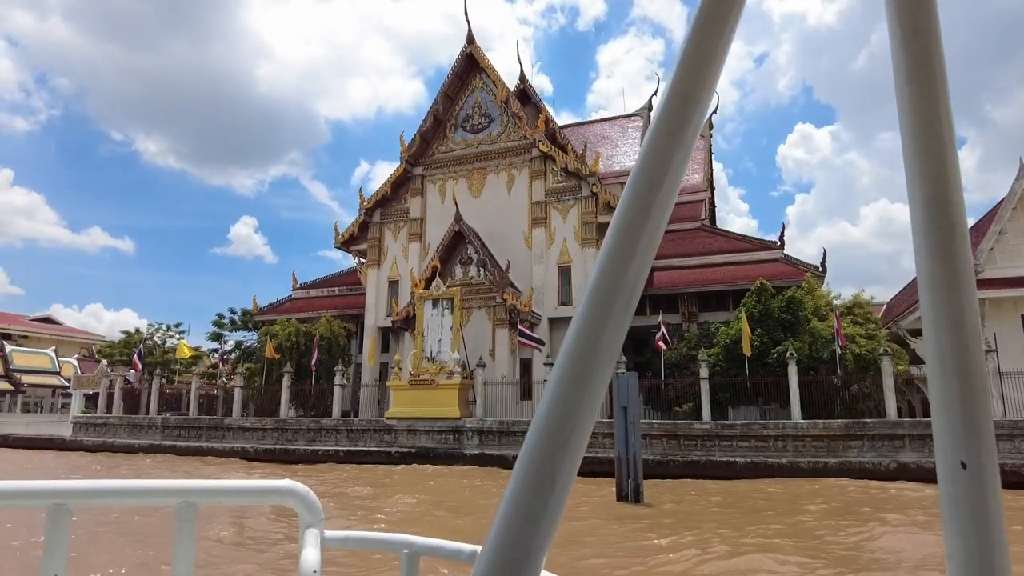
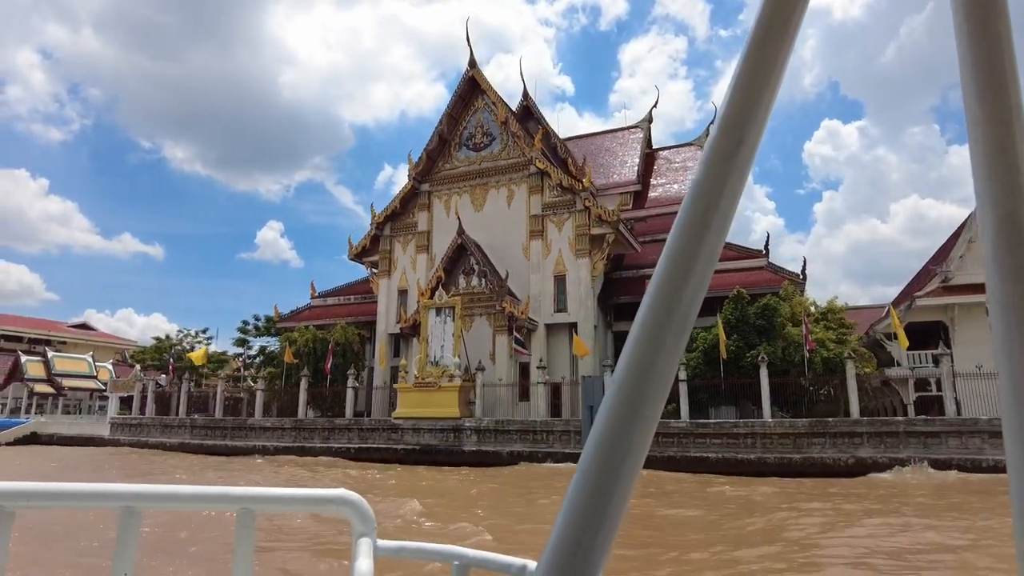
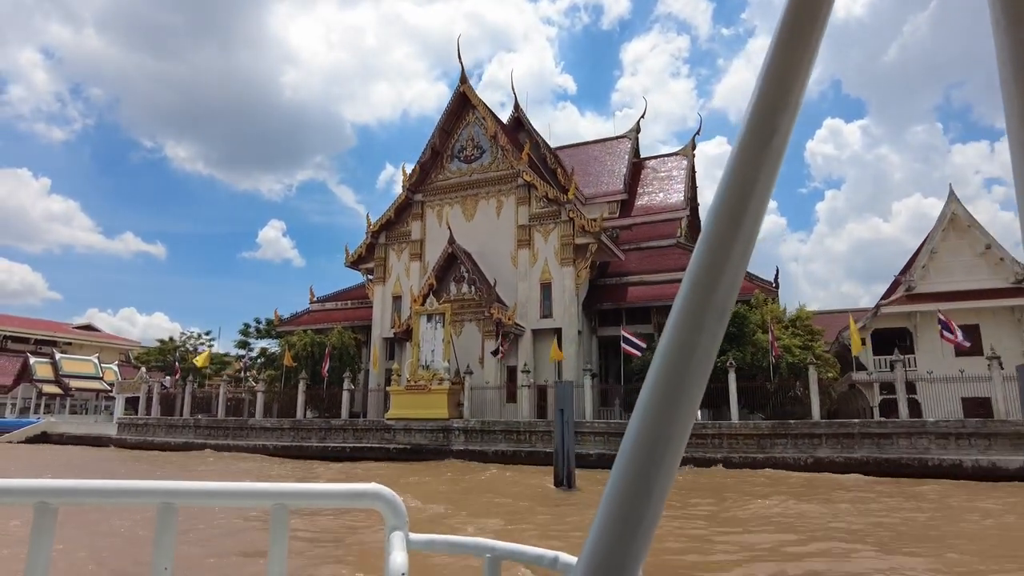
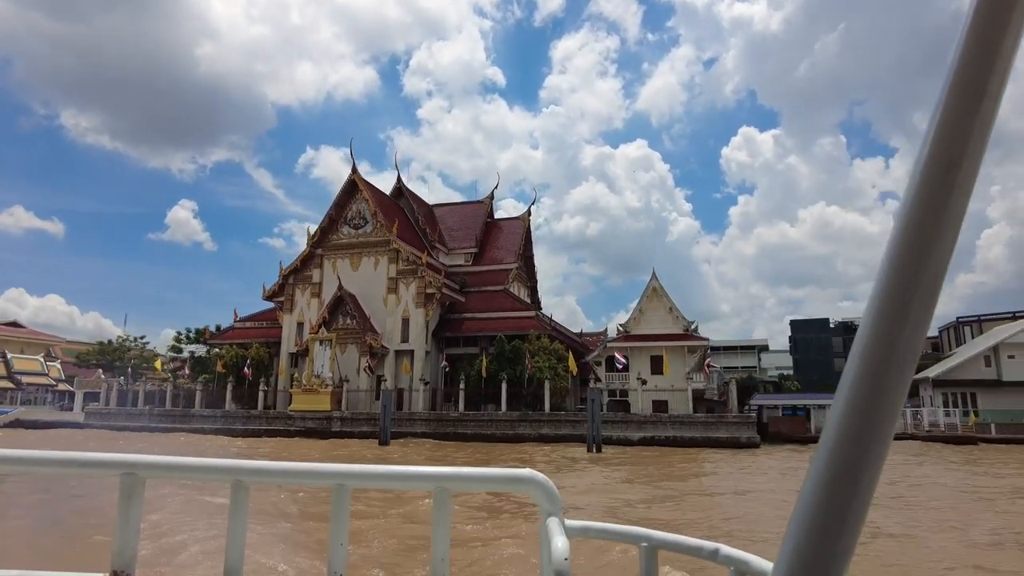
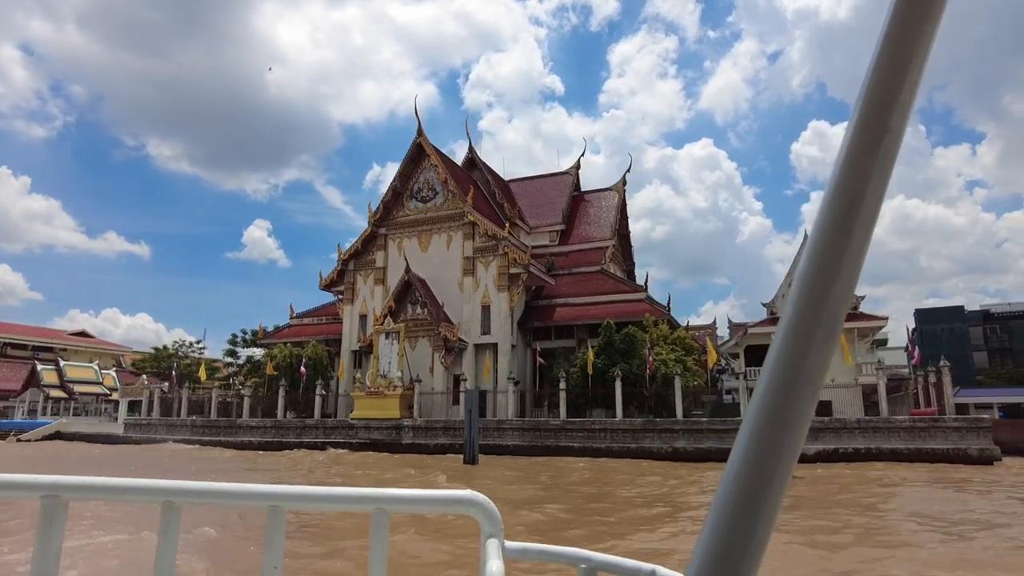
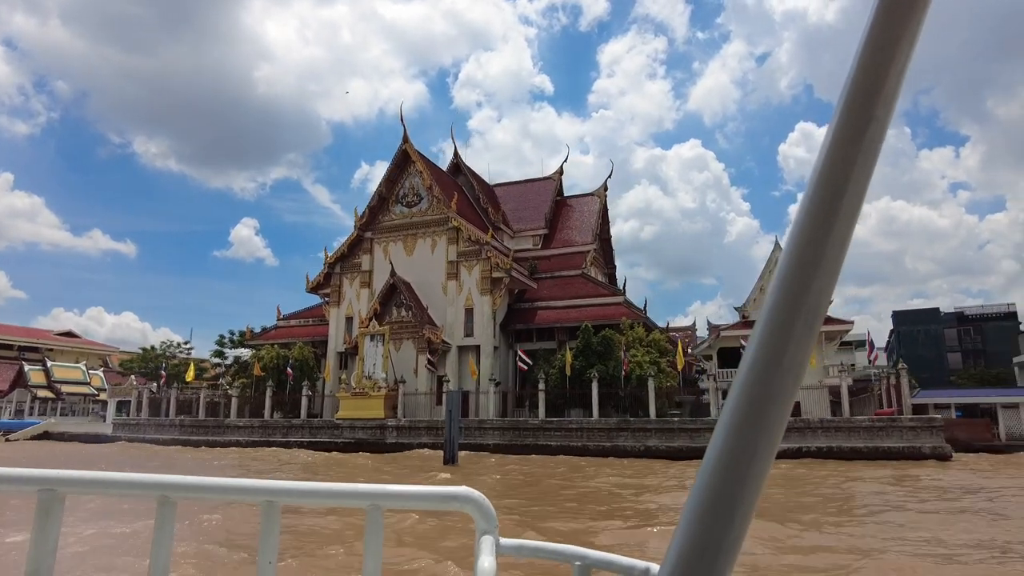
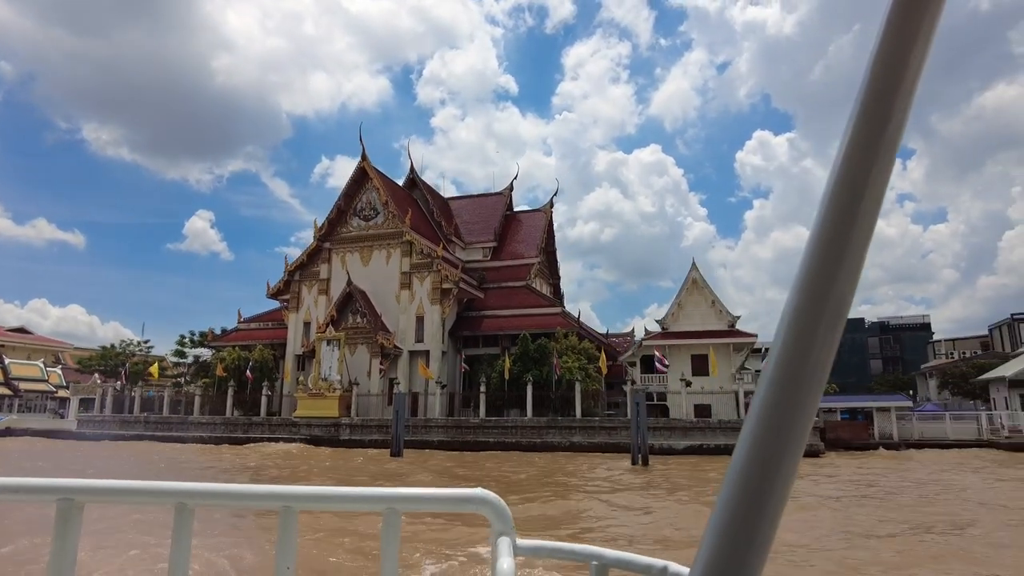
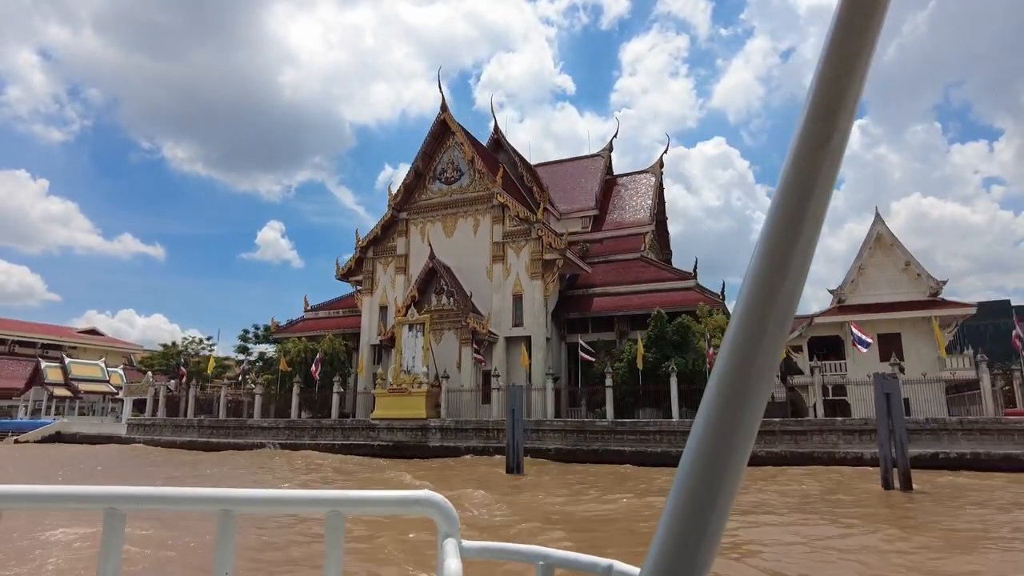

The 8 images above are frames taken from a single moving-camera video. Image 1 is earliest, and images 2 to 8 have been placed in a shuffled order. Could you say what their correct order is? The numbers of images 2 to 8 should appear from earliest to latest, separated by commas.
2, 3, 8, 5, 6, 7, 4
